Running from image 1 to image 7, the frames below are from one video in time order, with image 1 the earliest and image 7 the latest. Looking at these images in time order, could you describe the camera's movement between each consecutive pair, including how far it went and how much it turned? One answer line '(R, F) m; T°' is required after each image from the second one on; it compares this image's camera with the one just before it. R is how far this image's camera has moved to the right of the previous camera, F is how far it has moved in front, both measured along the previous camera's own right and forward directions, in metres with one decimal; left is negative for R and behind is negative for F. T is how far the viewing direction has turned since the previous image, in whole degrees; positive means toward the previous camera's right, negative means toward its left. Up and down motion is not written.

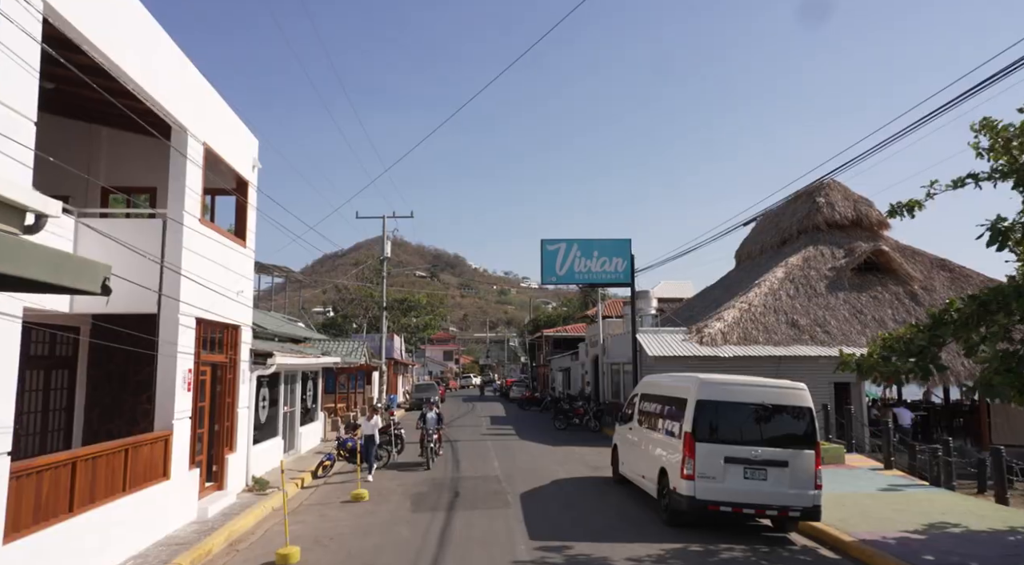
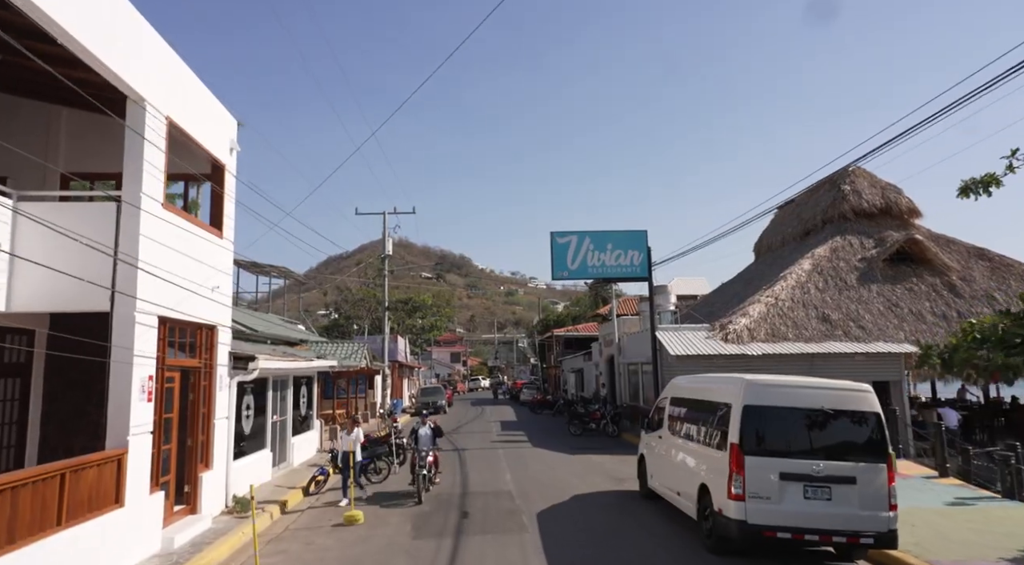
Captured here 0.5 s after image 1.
(-0.1, +1.4) m; -1°
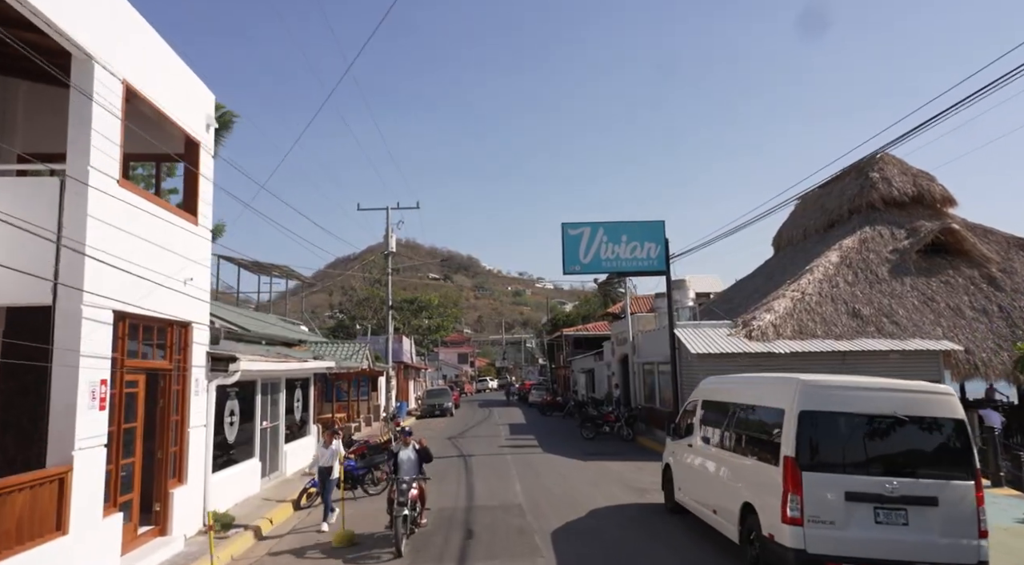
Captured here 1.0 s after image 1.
(0.0, +1.2) m; -1°
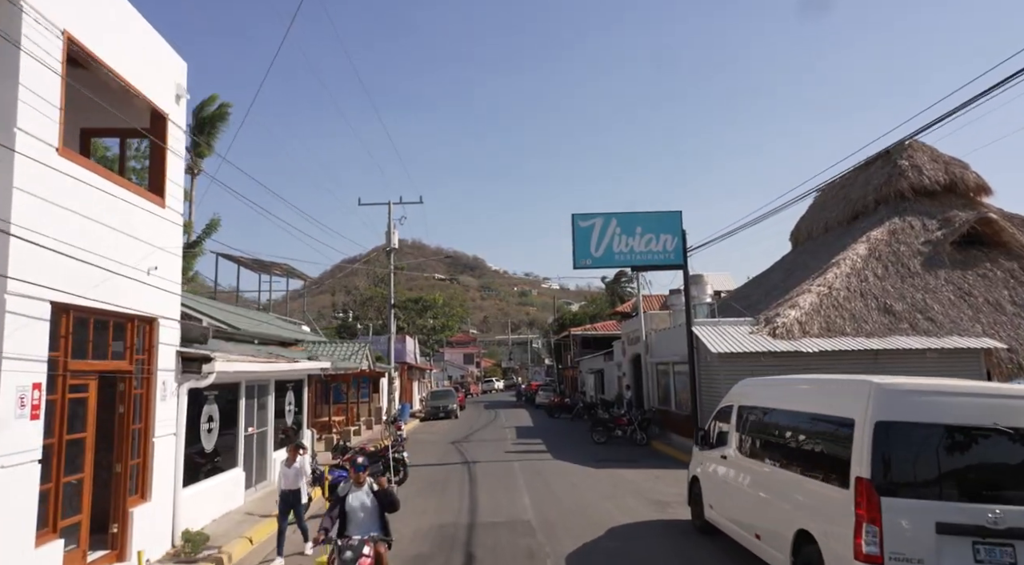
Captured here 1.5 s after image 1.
(0.0, +1.2) m; -1°
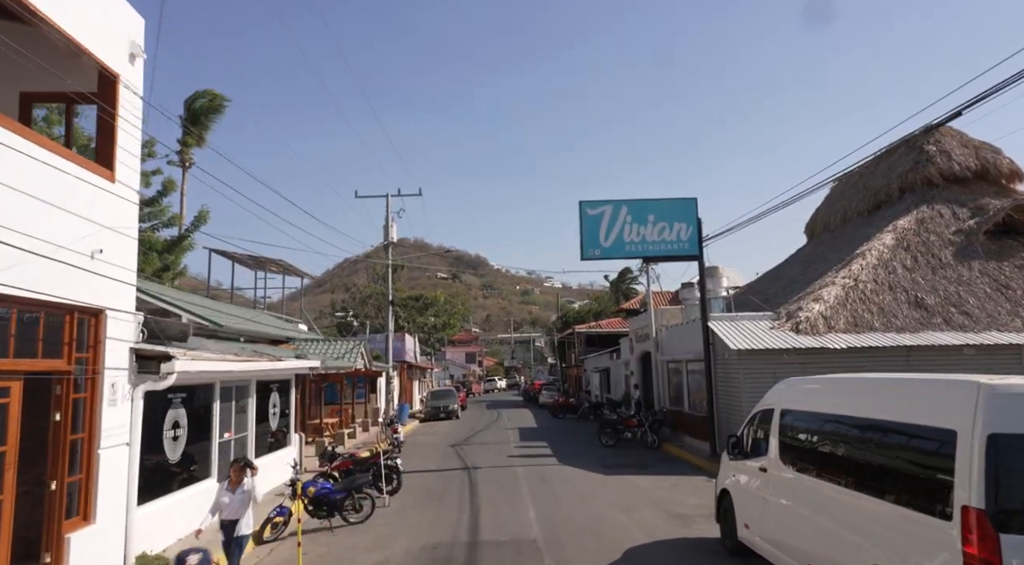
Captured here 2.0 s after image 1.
(0.0, +1.2) m; 0°
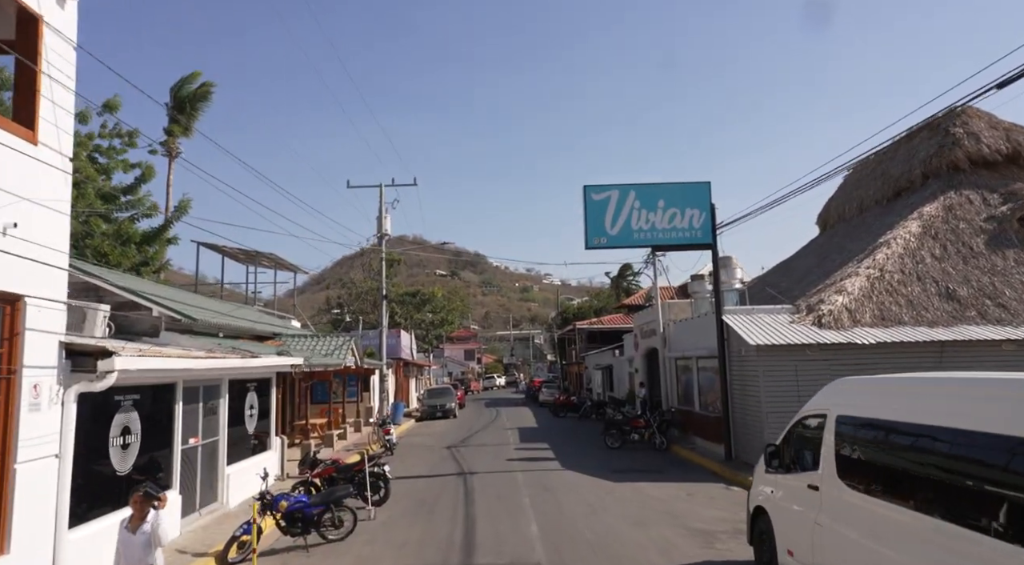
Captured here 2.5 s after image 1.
(0.0, +1.2) m; 0°
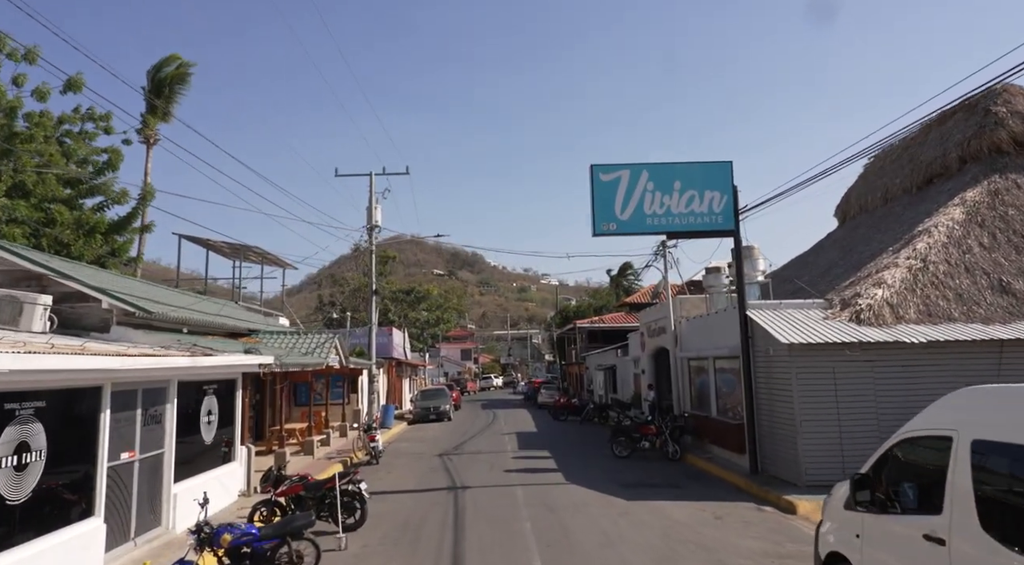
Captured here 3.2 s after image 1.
(0.0, +1.7) m; 0°
